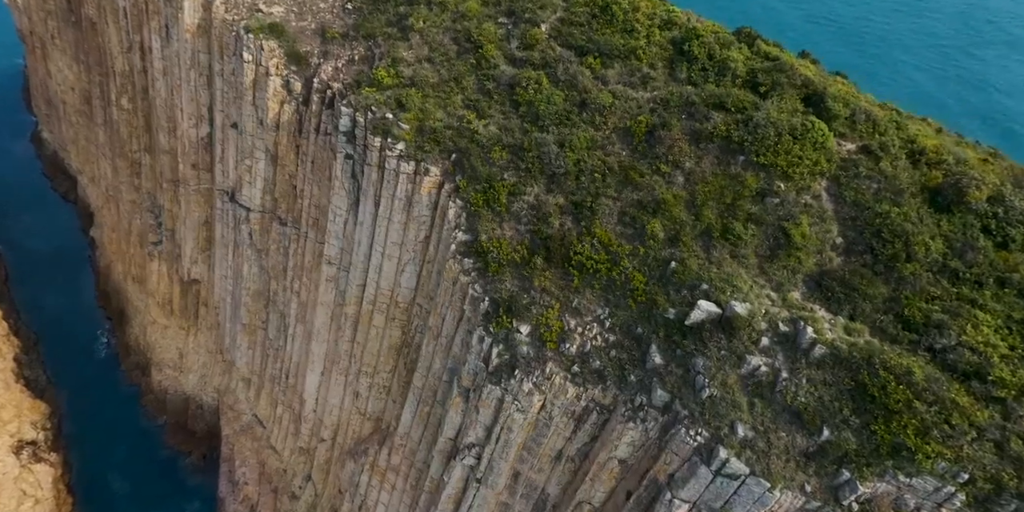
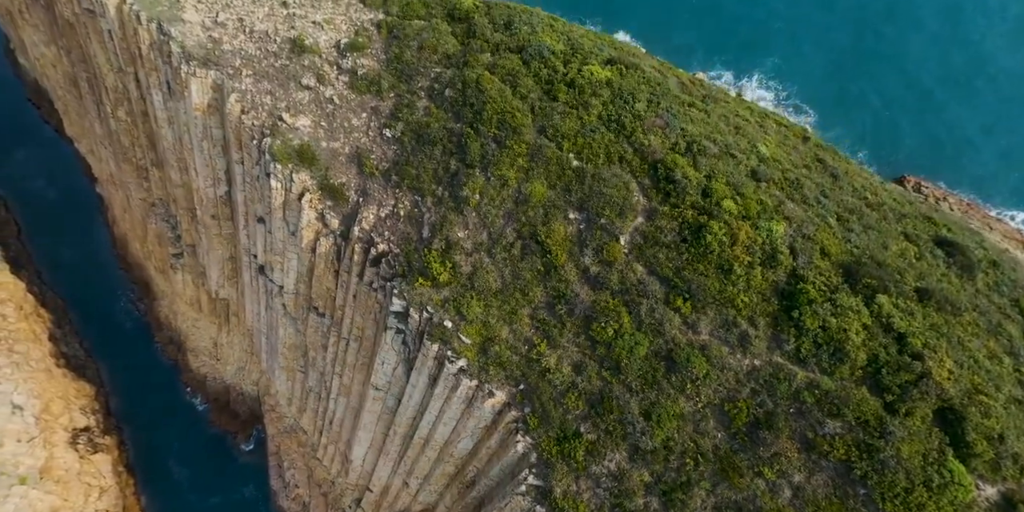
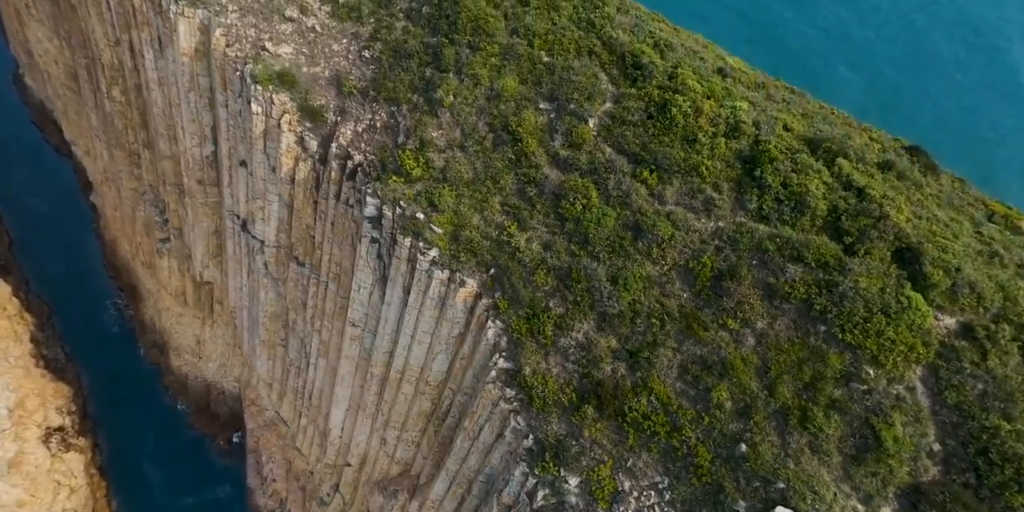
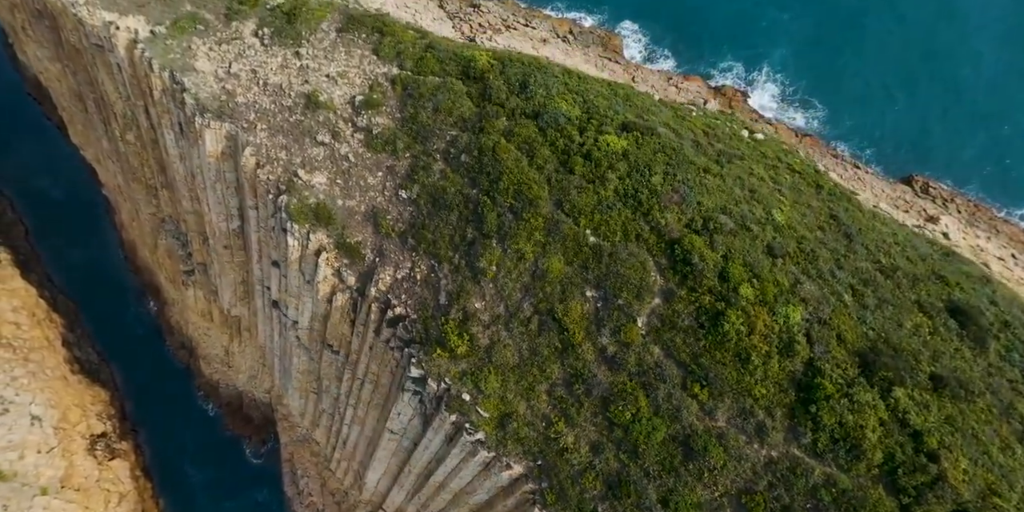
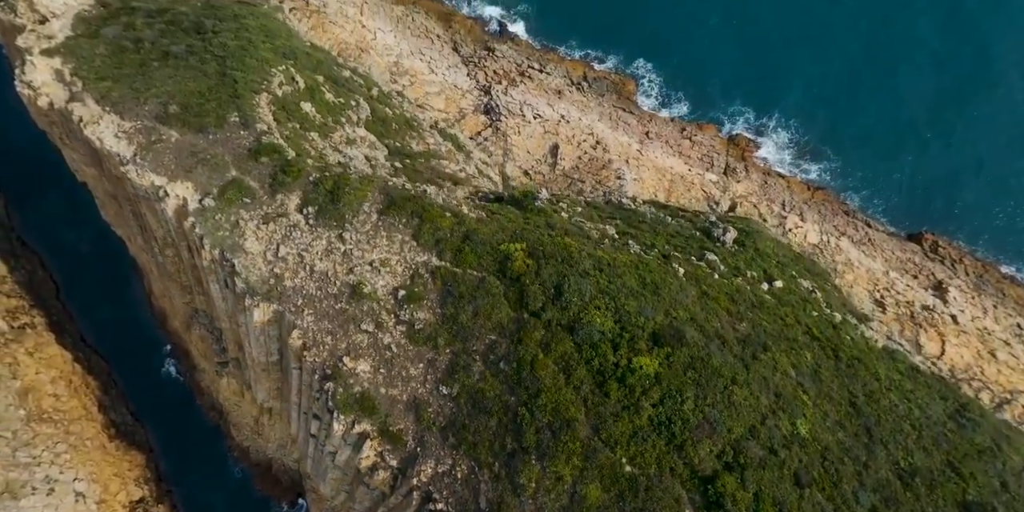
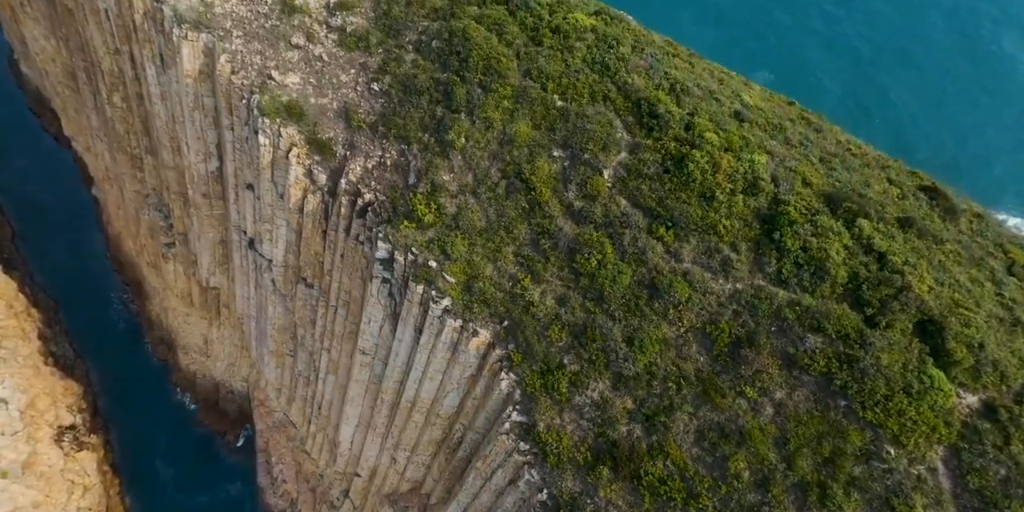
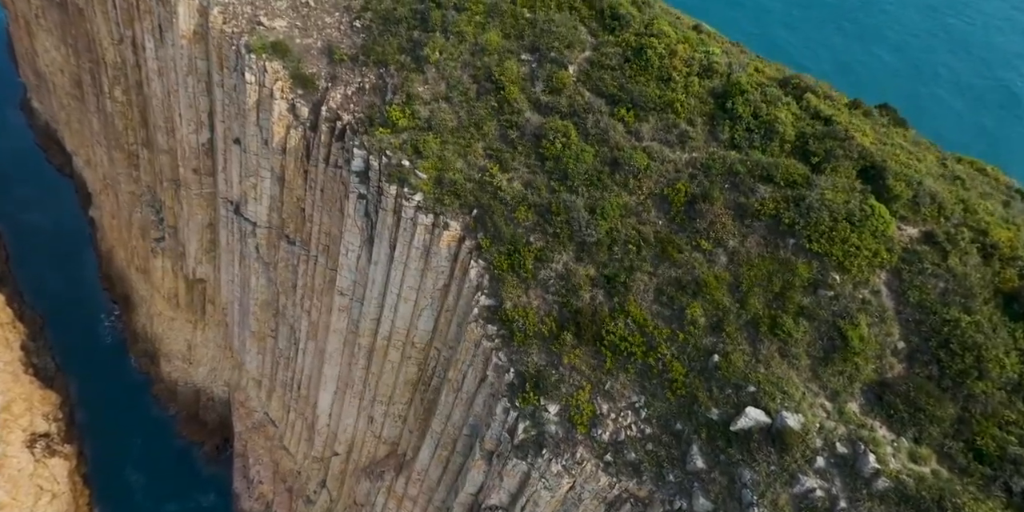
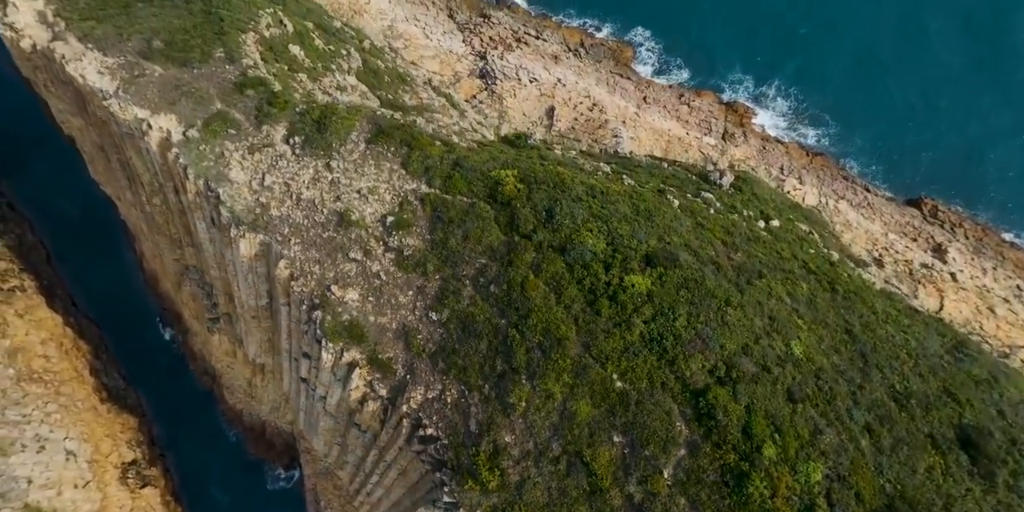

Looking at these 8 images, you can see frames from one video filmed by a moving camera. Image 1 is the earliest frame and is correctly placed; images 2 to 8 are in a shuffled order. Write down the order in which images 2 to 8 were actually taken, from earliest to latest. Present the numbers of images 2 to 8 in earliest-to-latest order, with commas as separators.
7, 3, 6, 2, 4, 8, 5
